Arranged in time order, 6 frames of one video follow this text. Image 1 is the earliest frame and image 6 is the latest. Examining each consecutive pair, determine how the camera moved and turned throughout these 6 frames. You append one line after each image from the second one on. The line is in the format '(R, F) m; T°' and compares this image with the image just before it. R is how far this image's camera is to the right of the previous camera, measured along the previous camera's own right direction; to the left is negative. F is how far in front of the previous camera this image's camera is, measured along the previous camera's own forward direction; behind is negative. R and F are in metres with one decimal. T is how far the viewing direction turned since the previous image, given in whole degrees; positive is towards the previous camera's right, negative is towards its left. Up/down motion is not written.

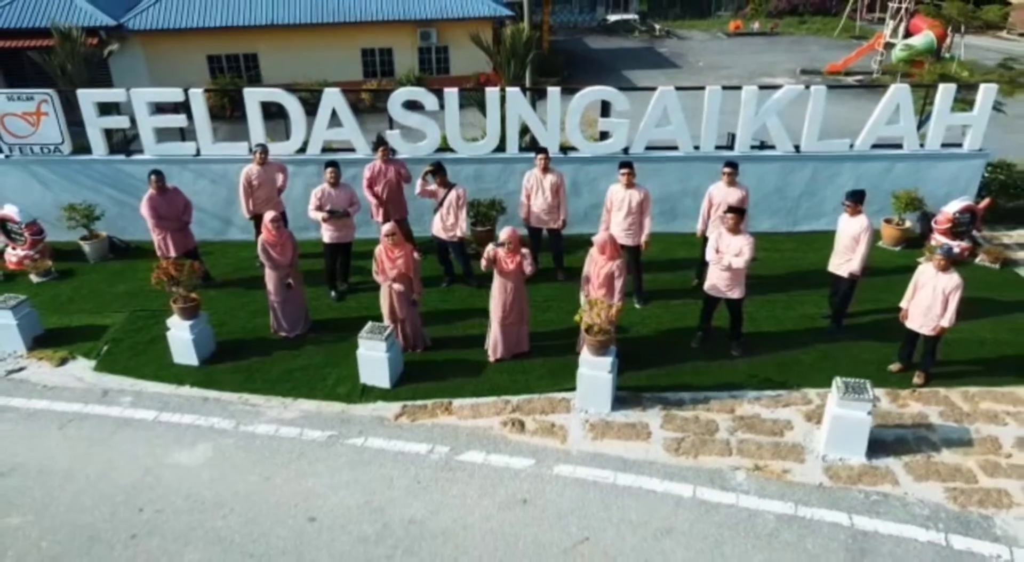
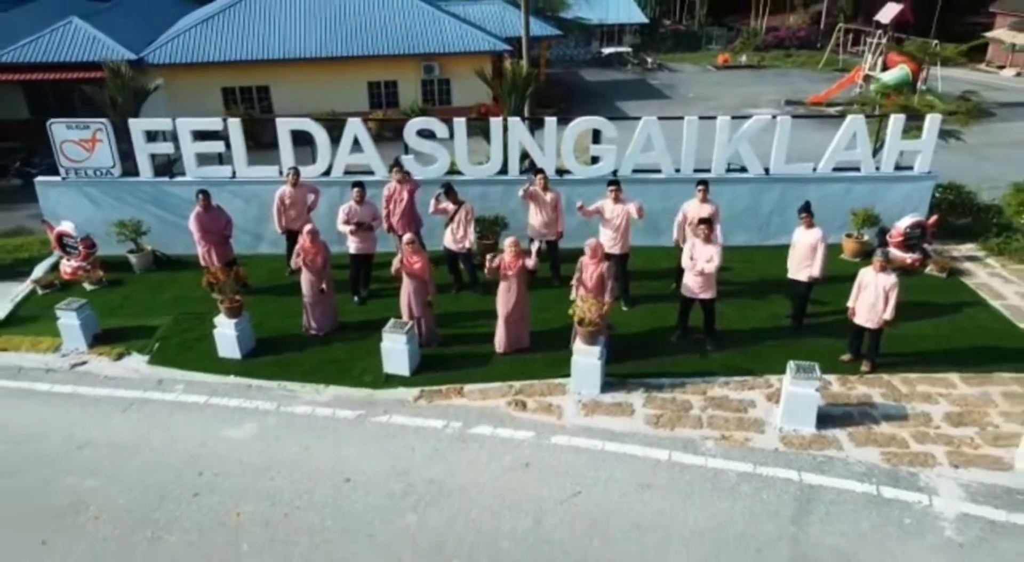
(-0.1, -1.2) m; 0°
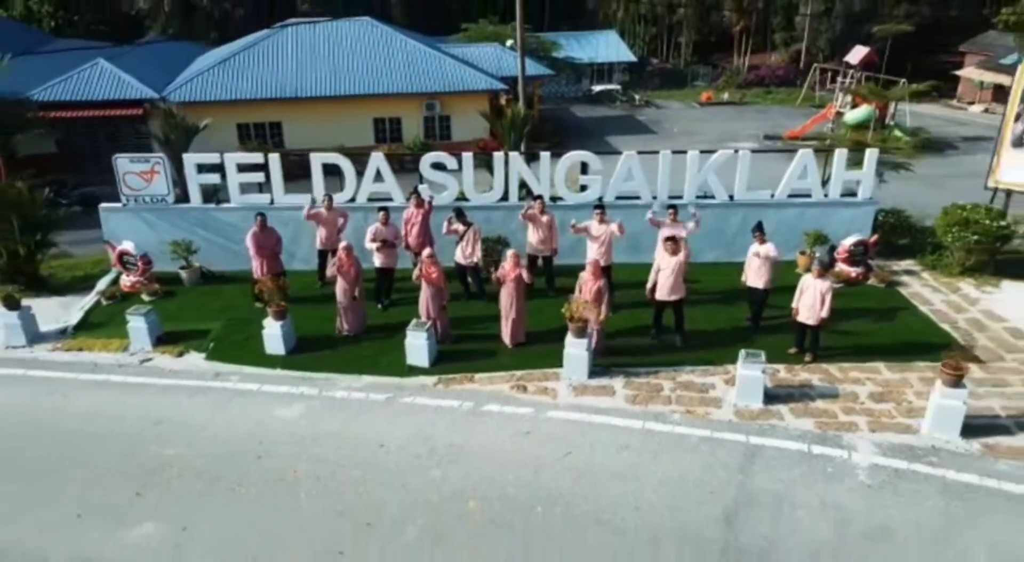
(-0.1, -1.7) m; 0°
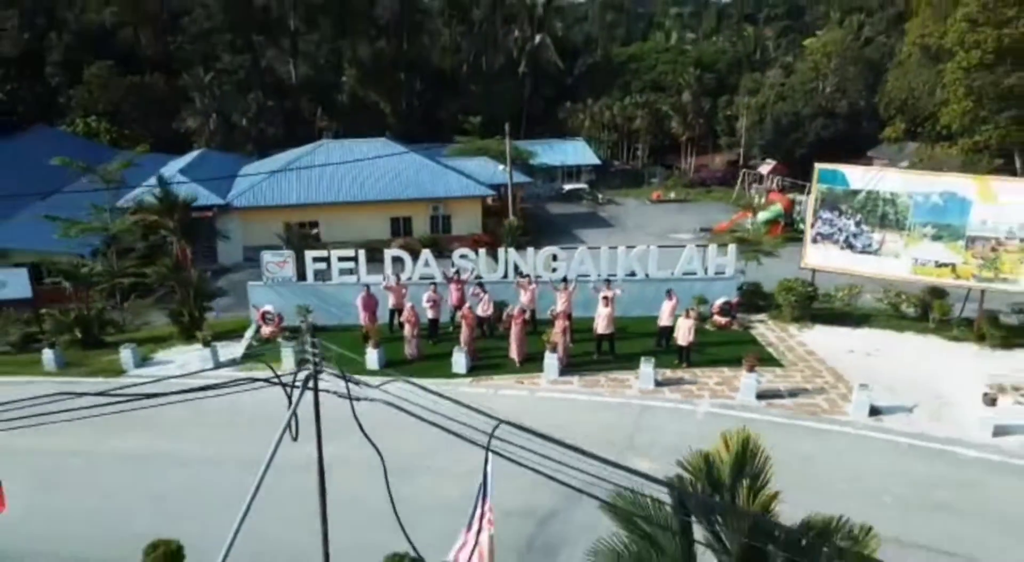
(-0.5, -7.3) m; +2°
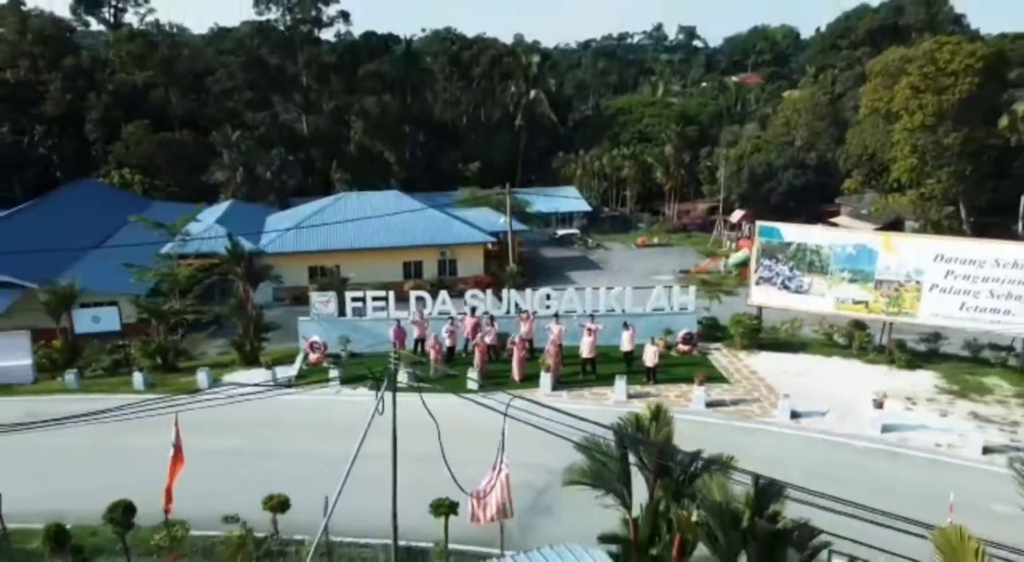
(-0.2, -4.5) m; 0°
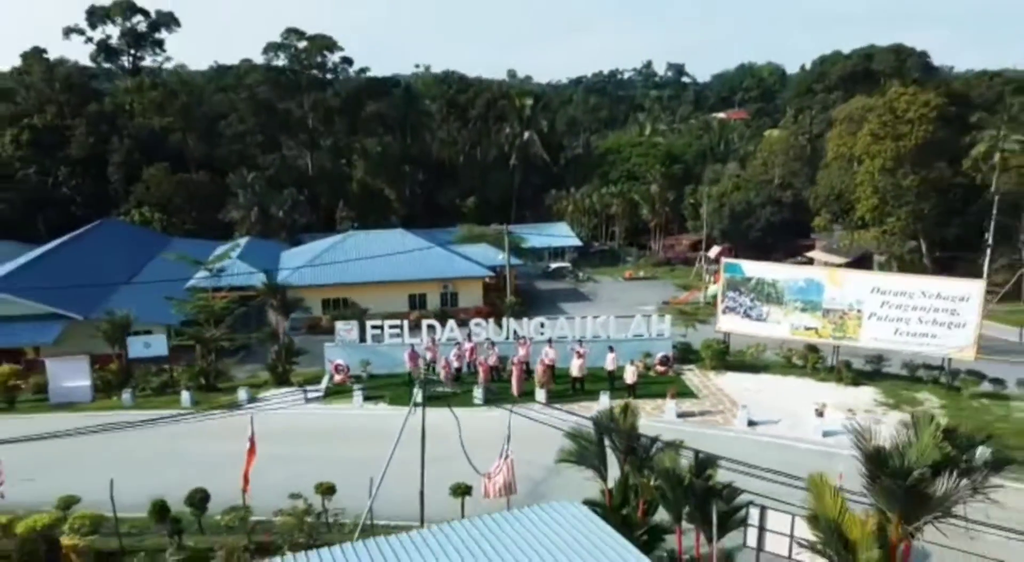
(-0.2, -3.6) m; 0°
